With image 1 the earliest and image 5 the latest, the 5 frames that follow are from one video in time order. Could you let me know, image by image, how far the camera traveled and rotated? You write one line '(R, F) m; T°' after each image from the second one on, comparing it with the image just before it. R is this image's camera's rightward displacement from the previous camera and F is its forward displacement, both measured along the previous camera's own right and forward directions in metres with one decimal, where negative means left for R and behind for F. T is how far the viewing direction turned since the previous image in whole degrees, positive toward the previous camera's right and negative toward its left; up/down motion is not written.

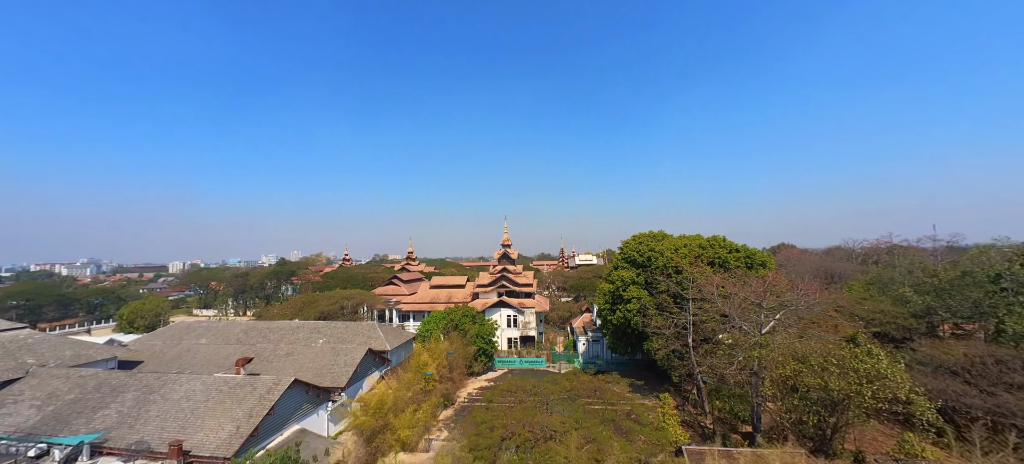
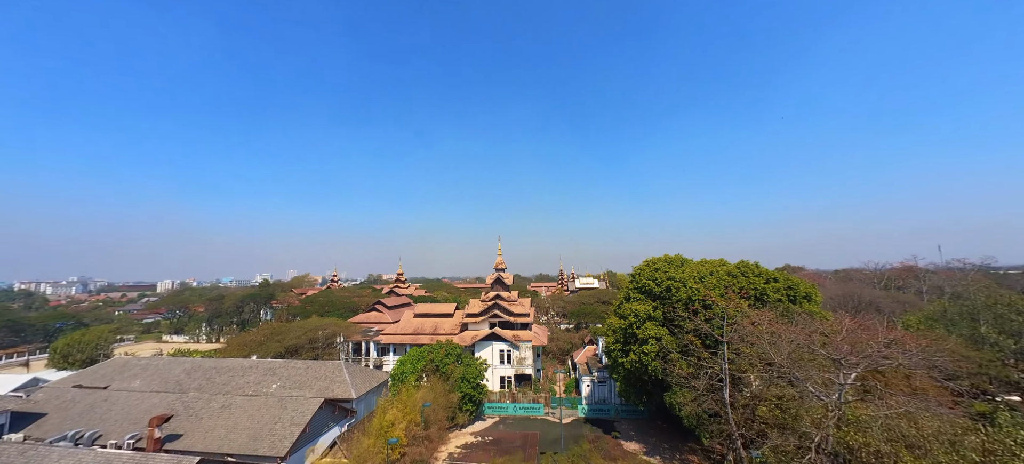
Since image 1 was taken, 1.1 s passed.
(+0.3, +2.6) m; 0°
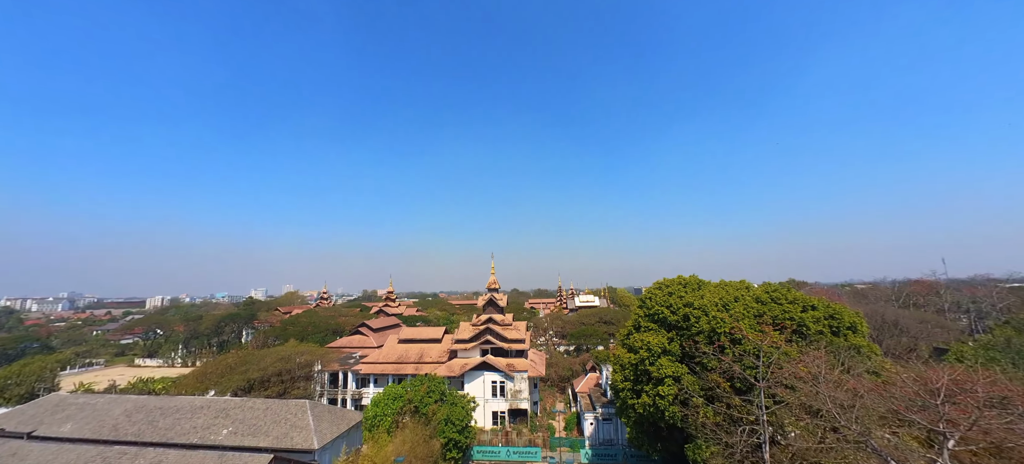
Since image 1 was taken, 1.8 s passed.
(+0.3, +1.9) m; 0°
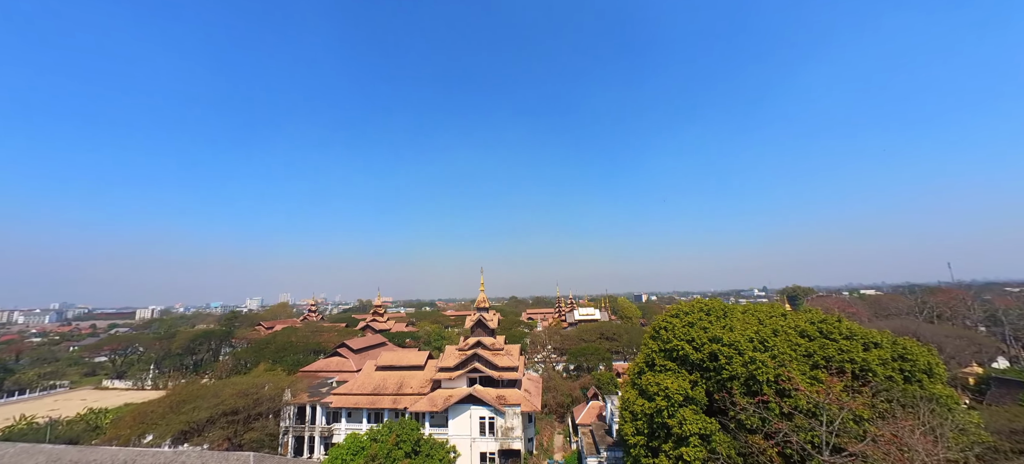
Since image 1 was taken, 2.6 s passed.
(+0.4, +2.2) m; 0°
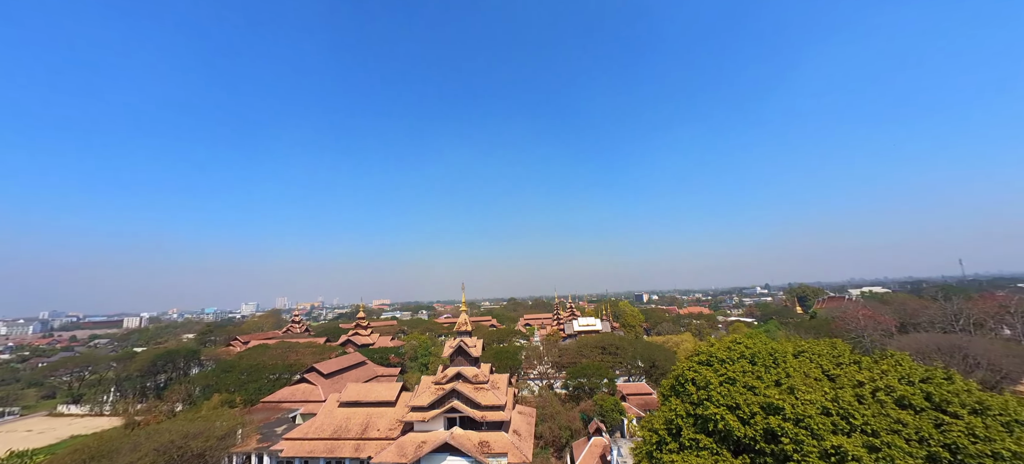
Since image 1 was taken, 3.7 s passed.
(+0.6, +2.8) m; 0°
